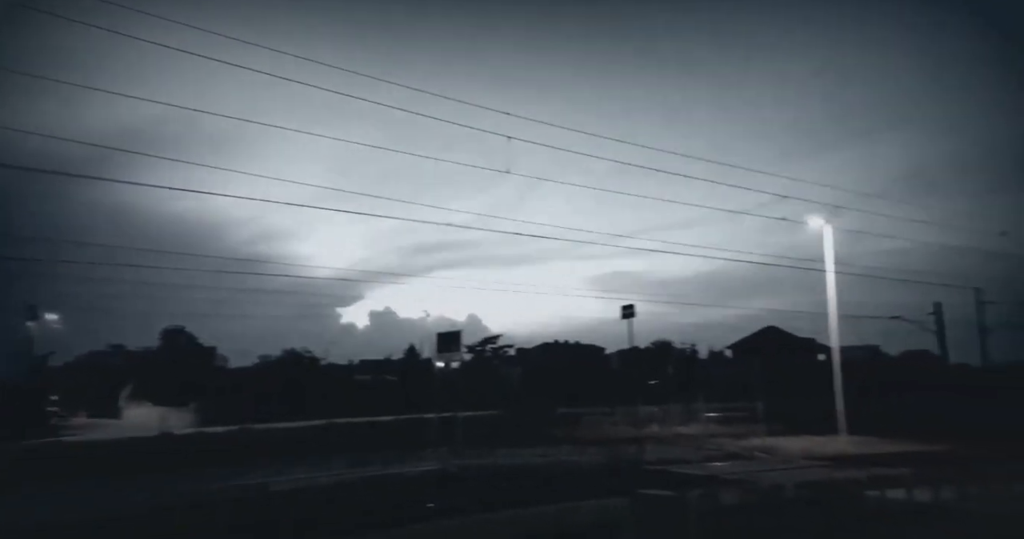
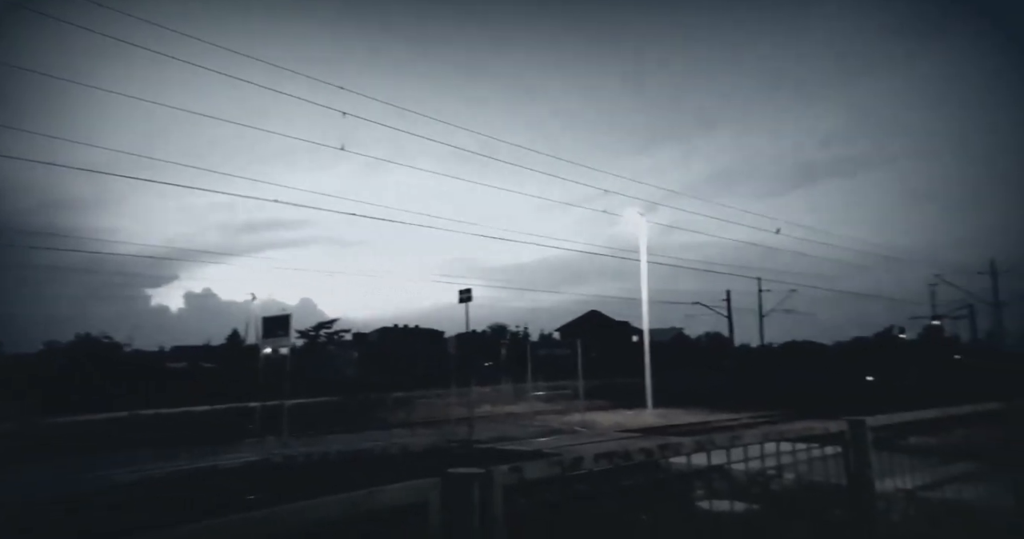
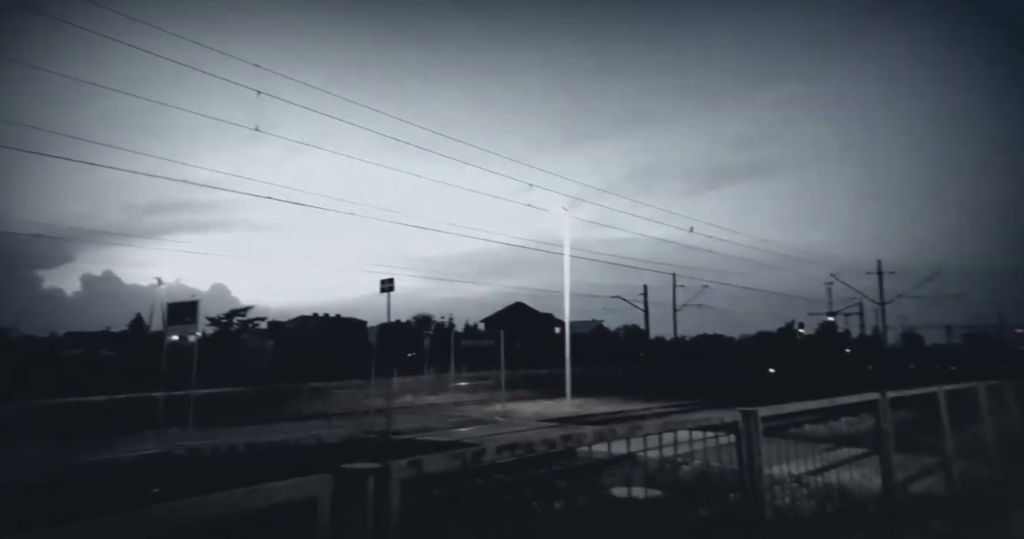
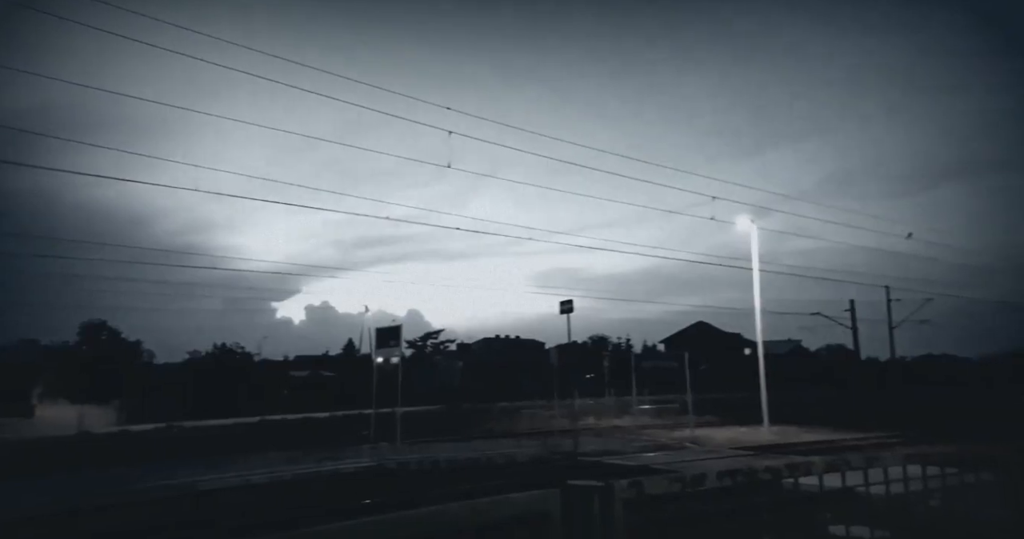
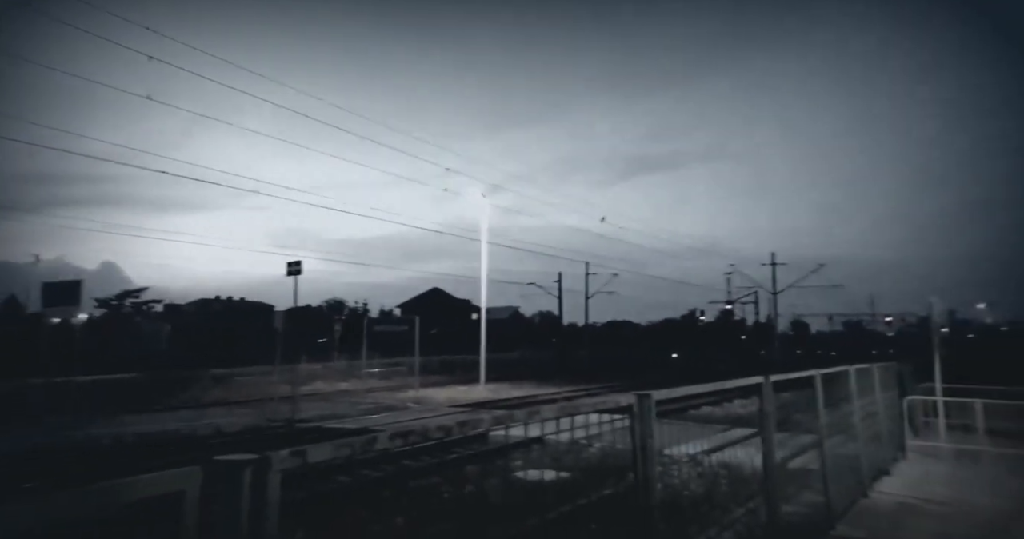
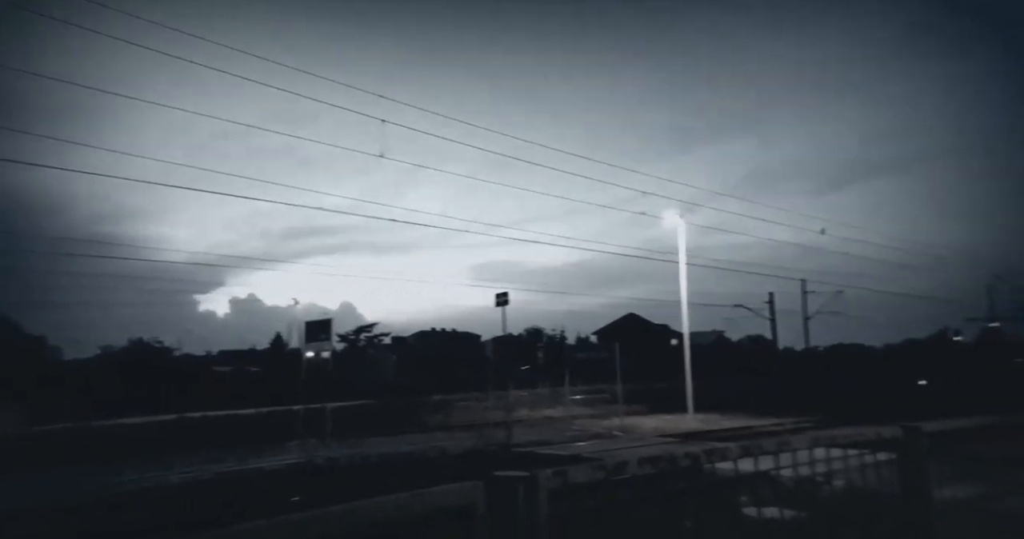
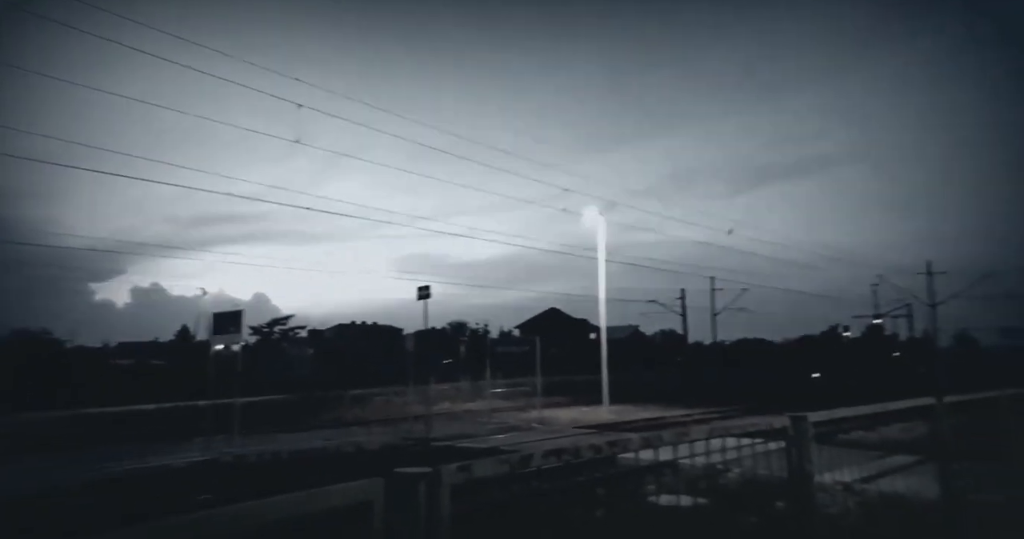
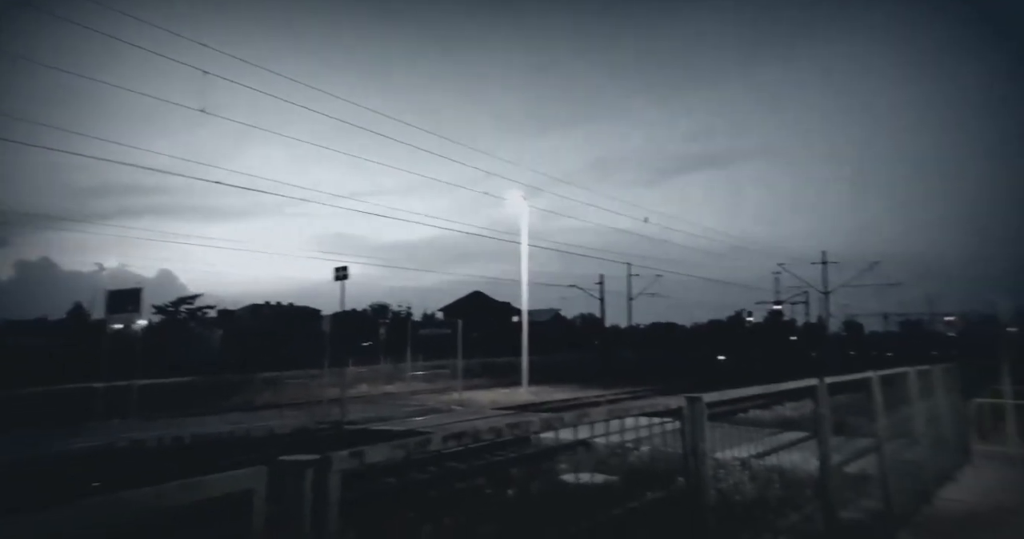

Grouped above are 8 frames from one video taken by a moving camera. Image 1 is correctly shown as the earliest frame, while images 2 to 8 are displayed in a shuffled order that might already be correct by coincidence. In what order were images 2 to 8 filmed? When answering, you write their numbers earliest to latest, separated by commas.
4, 6, 2, 7, 3, 8, 5
